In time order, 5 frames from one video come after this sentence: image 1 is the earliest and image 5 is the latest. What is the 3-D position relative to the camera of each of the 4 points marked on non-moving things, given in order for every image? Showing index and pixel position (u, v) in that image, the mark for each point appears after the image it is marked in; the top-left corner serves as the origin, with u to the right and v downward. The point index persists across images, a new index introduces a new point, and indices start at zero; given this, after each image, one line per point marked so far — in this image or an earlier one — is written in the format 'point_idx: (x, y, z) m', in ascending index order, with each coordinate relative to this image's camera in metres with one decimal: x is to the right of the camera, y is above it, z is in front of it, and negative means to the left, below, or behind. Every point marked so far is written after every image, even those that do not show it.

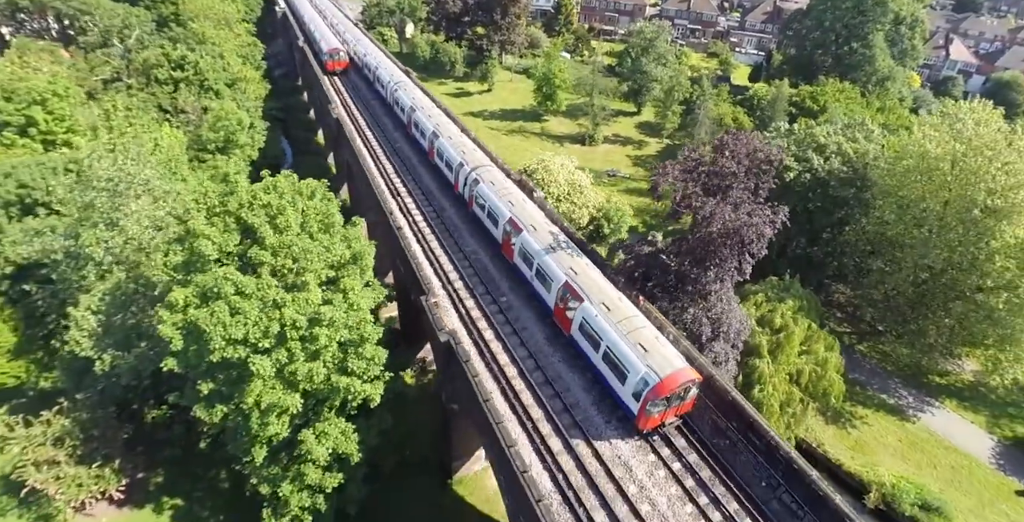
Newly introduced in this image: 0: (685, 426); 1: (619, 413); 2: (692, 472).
0: (+6.1, -5.4, +20.6) m
1: (+3.9, -5.0, +20.7) m
2: (+5.9, -6.4, +19.1) m
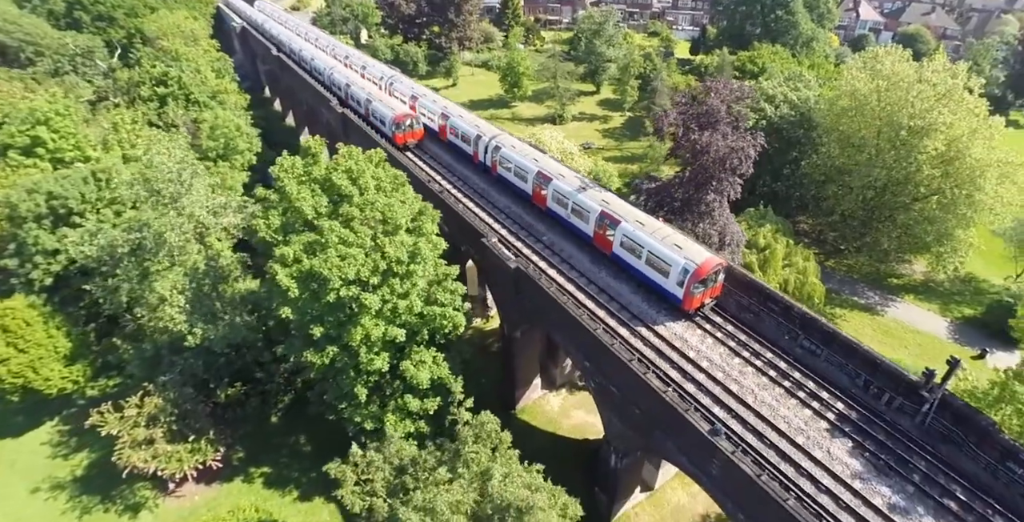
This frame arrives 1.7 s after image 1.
0: (+8.7, -2.0, +25.5) m
1: (+6.4, -1.8, +25.3) m
2: (+8.8, -3.0, +23.9) m
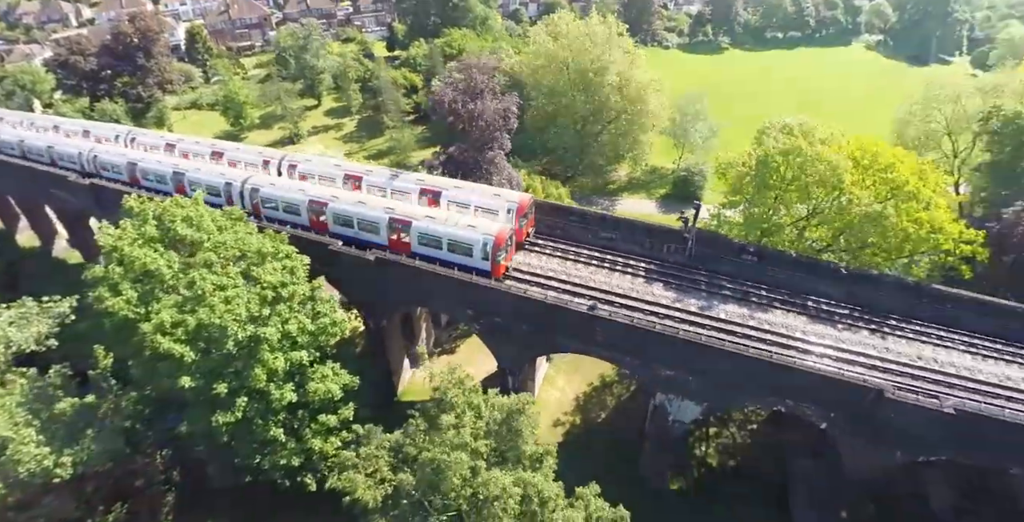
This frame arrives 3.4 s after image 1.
0: (+1.4, +1.6, +33.2) m
1: (-0.5, +0.9, +32.1) m
2: (+2.4, +0.7, +31.8) m
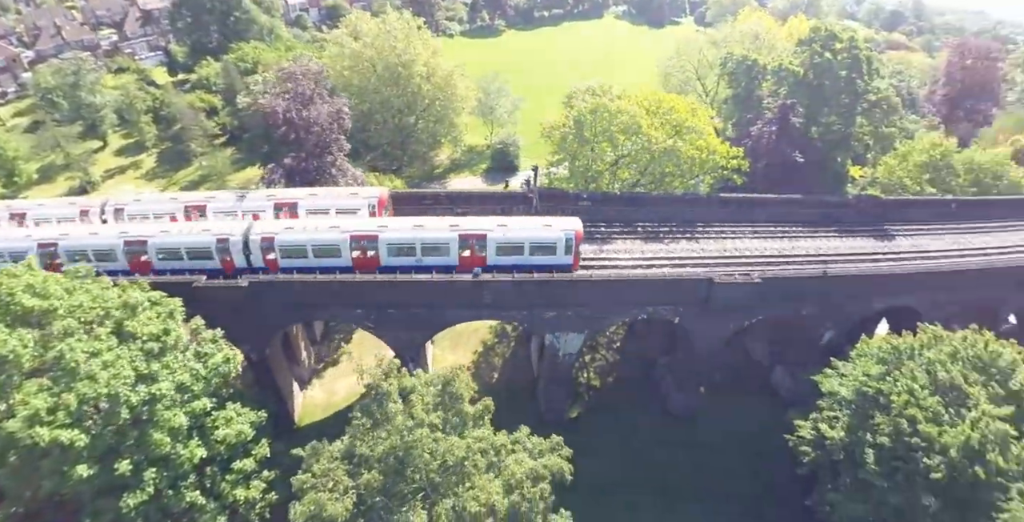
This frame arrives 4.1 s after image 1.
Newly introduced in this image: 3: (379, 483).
0: (-6.6, +2.3, +35.6) m
1: (-8.0, +1.2, +34.1) m
2: (-5.1, +1.7, +34.7) m
3: (-4.3, -7.2, +19.2) m
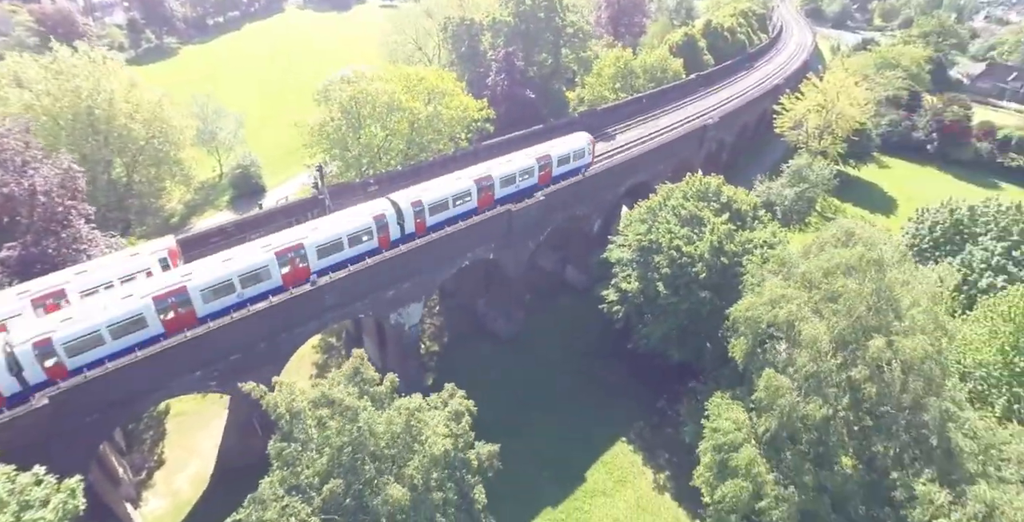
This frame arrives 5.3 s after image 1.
0: (-17.7, -0.4, +33.1) m
1: (-17.9, -1.8, +31.3) m
2: (-15.8, -0.4, +32.9) m
3: (-5.9, -7.6, +19.9) m
